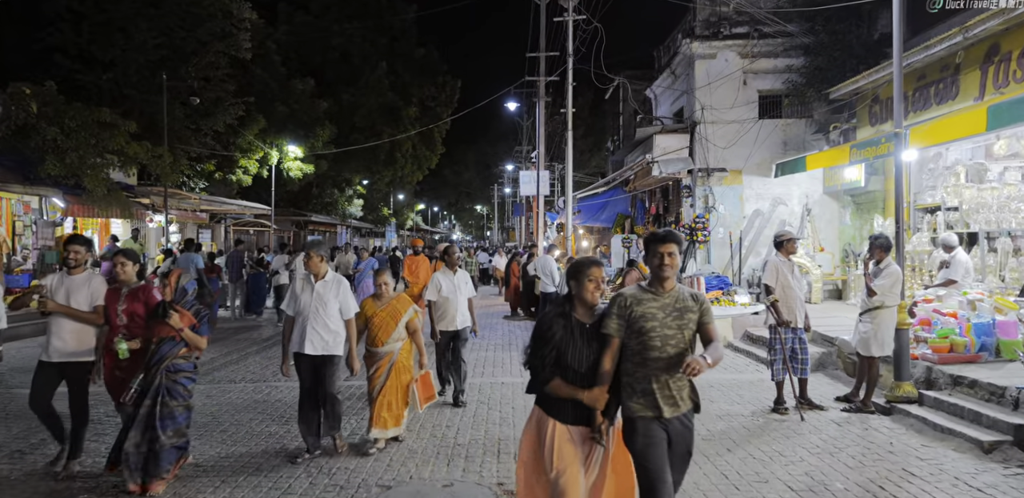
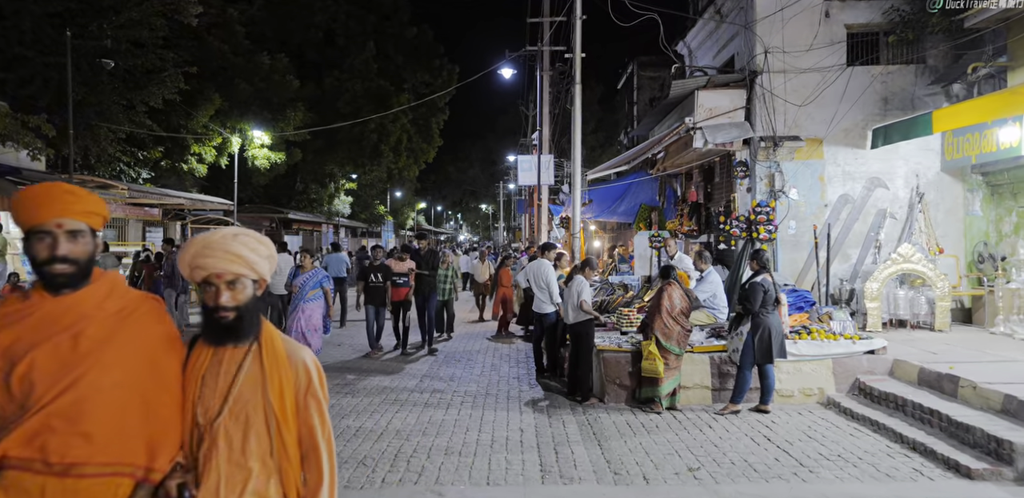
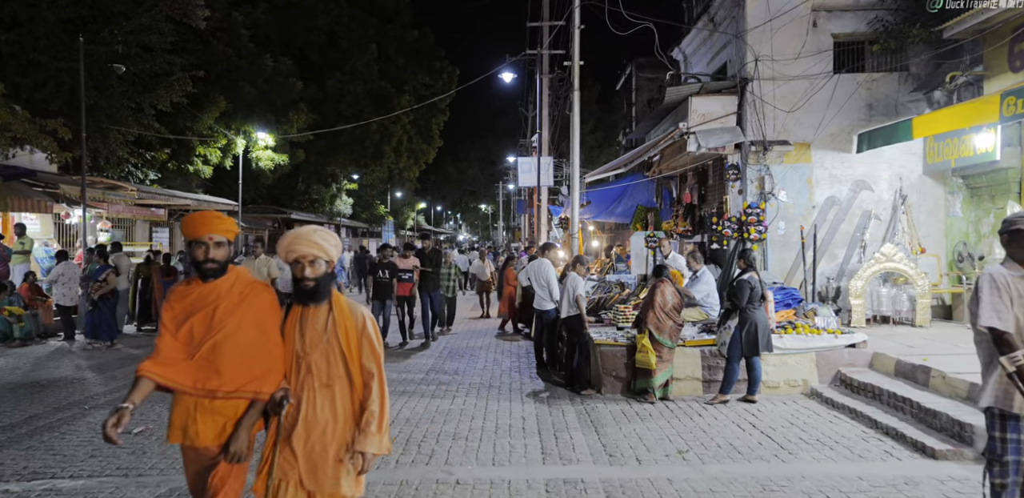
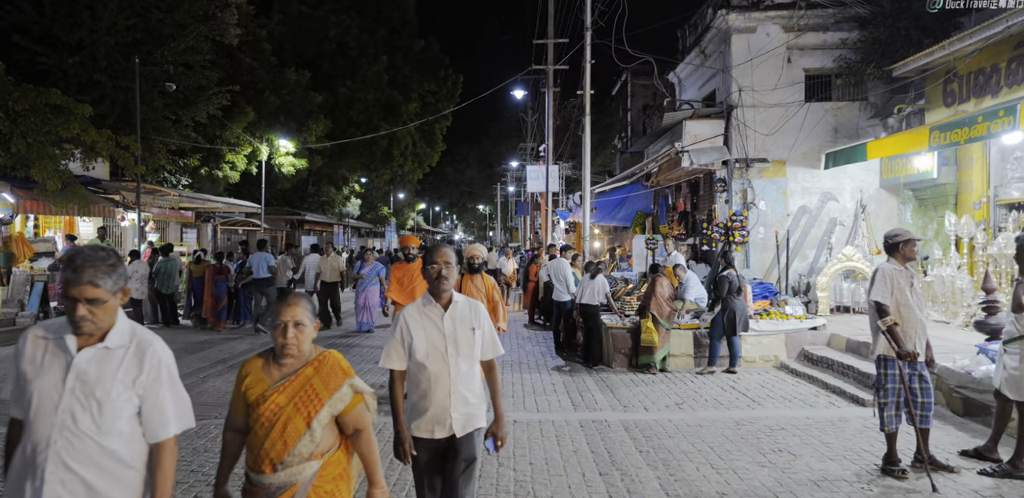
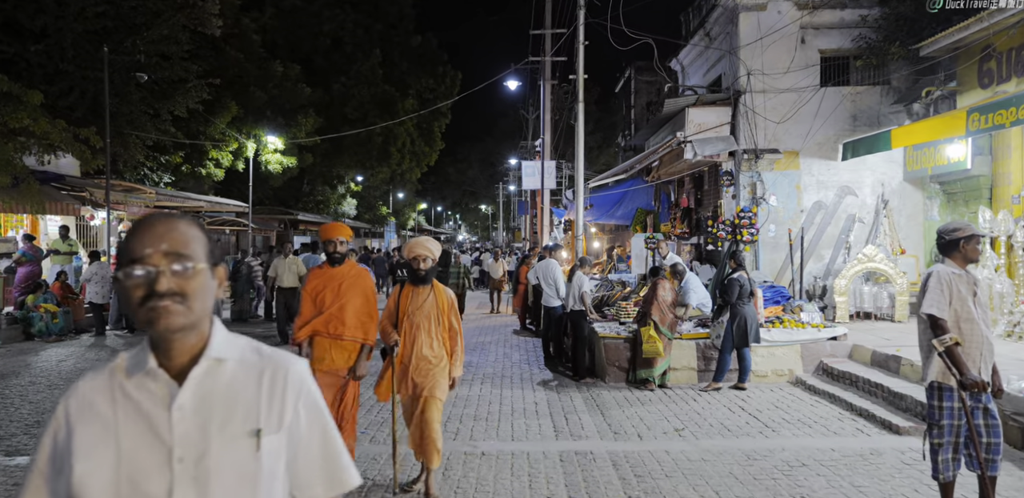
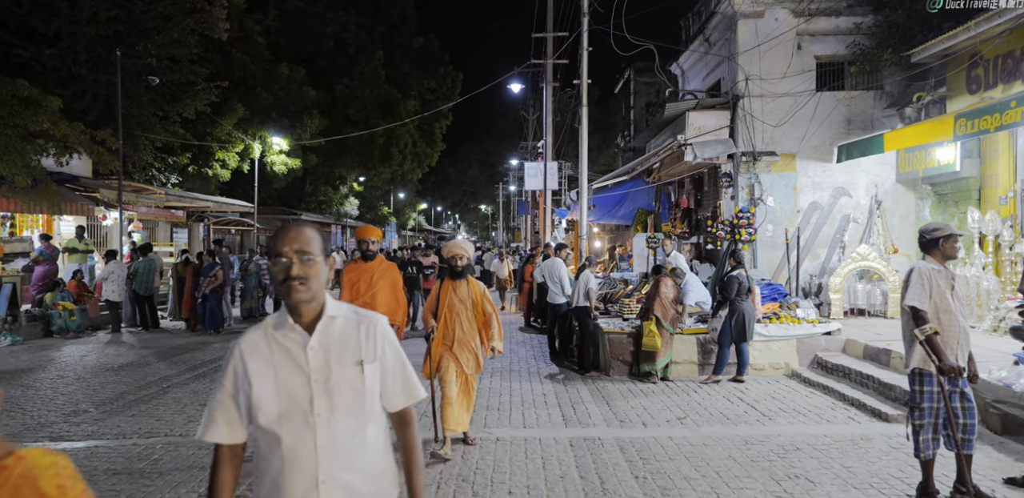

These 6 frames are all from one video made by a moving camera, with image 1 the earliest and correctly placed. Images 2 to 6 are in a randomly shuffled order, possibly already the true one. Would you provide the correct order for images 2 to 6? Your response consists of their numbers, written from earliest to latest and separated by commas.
4, 6, 5, 3, 2
